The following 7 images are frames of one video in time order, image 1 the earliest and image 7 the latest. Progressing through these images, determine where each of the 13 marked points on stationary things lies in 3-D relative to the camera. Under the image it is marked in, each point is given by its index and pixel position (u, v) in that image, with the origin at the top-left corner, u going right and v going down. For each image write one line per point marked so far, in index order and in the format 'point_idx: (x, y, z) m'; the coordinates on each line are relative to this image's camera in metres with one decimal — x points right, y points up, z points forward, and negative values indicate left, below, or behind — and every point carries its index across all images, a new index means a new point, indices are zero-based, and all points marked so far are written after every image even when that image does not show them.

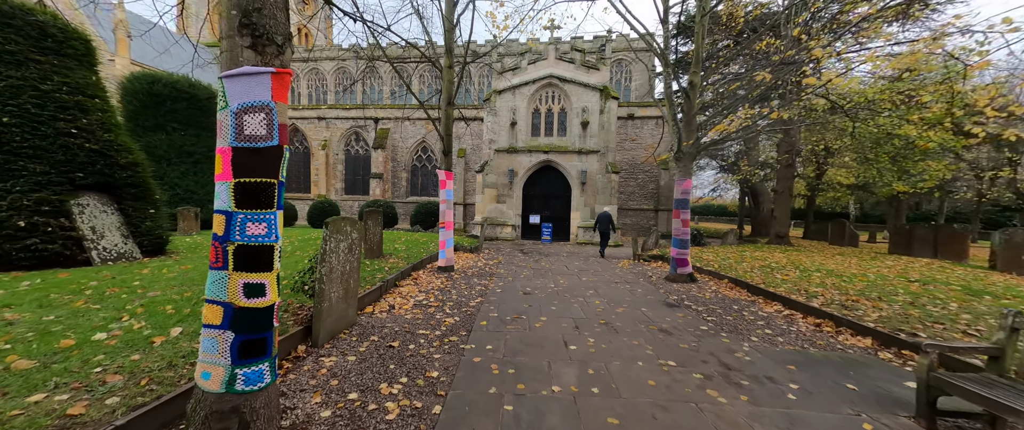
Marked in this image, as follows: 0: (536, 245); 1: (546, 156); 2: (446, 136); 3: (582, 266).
0: (+0.9, -1.2, +13.4) m
1: (+1.4, +2.5, +14.5) m
2: (-1.4, +1.7, +7.4) m
3: (+1.8, -1.3, +9.0) m
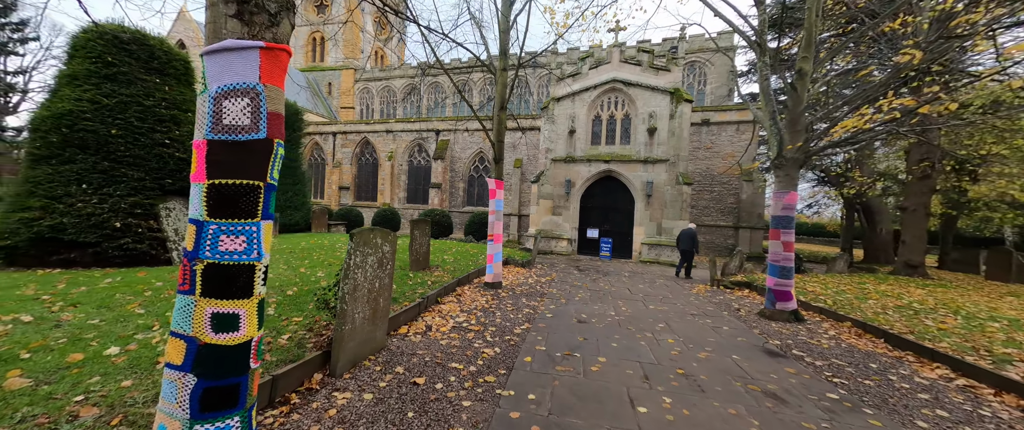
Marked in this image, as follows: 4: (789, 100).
0: (+2.9, -1.7, +12.3) m
1: (+3.7, +2.0, +13.5) m
2: (-0.3, +1.4, +6.9) m
3: (+3.1, -1.7, +7.8) m
4: (+4.3, +1.8, +5.3) m
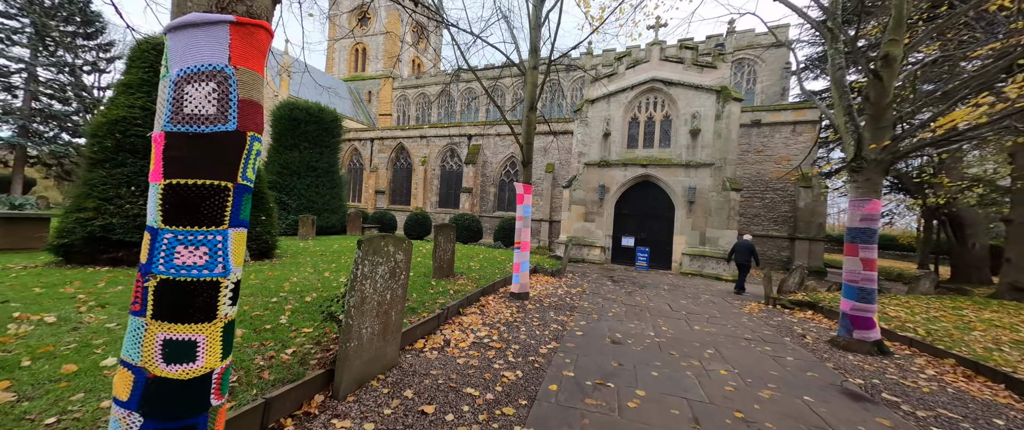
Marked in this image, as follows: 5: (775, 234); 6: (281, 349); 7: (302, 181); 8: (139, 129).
0: (+4.0, -1.9, +11.6) m
1: (+4.9, +1.7, +12.7) m
2: (+0.3, +1.3, +6.5) m
3: (+3.7, -1.9, +7.1) m
4: (+4.7, +1.6, +4.5) m
5: (+11.7, -0.9, +15.2) m
6: (-1.9, -1.1, +2.8) m
7: (-8.7, +1.4, +14.3) m
8: (-6.5, +1.5, +5.9) m
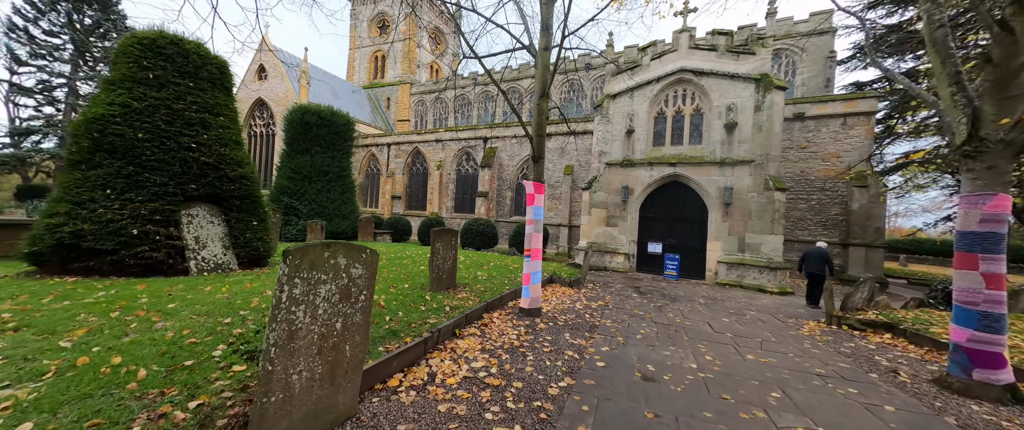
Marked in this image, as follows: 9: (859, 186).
0: (+4.4, -2.0, +10.4) m
1: (+5.4, +1.6, +11.6) m
2: (+0.5, +1.3, +5.7) m
3: (+3.9, -1.9, +6.0) m
4: (+4.7, +1.6, +3.4) m
5: (+12.3, -1.0, +13.6) m
6: (-2.0, -1.1, +2.1) m
7: (-8.1, +1.2, +13.9) m
8: (-6.3, +1.4, +5.5) m
9: (+12.8, +1.1, +12.7) m
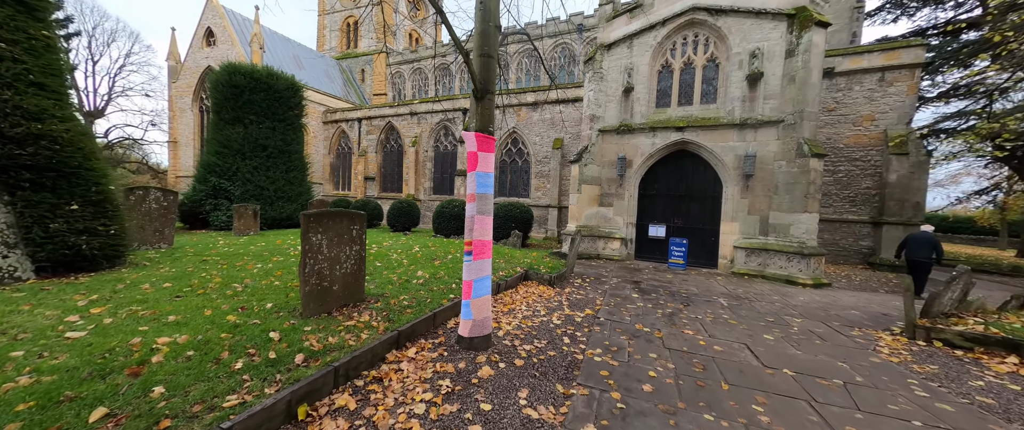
0: (+3.7, -1.4, +8.4) m
1: (+4.6, +2.2, +9.4) m
2: (-0.2, +1.6, +3.5) m
3: (+3.2, -1.6, +4.0) m
4: (+4.0, +1.8, +1.2) m
5: (+11.5, -0.1, +11.7) m
6: (-2.6, -1.0, 0.0) m
7: (-8.9, +1.8, +11.6) m
8: (-7.1, +1.6, +3.2) m
9: (+12.0, +1.9, +10.7) m
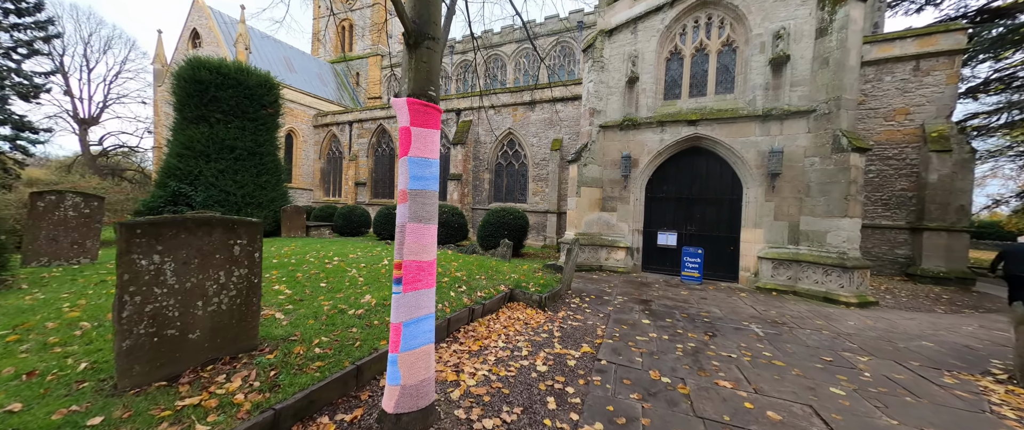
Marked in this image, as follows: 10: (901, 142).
0: (+3.4, -1.6, +7.2) m
1: (+4.3, +2.1, +8.2) m
2: (-0.6, +1.5, +2.3) m
3: (+2.9, -1.6, +2.7) m
4: (+3.7, +1.9, 0.0) m
5: (+11.3, -0.3, +10.4) m
6: (-2.9, -1.0, -1.2) m
7: (-9.2, +1.5, +10.5) m
8: (-7.4, +1.5, +2.1) m
9: (+11.7, +1.8, +9.4) m
10: (+11.7, +2.2, +10.3) m
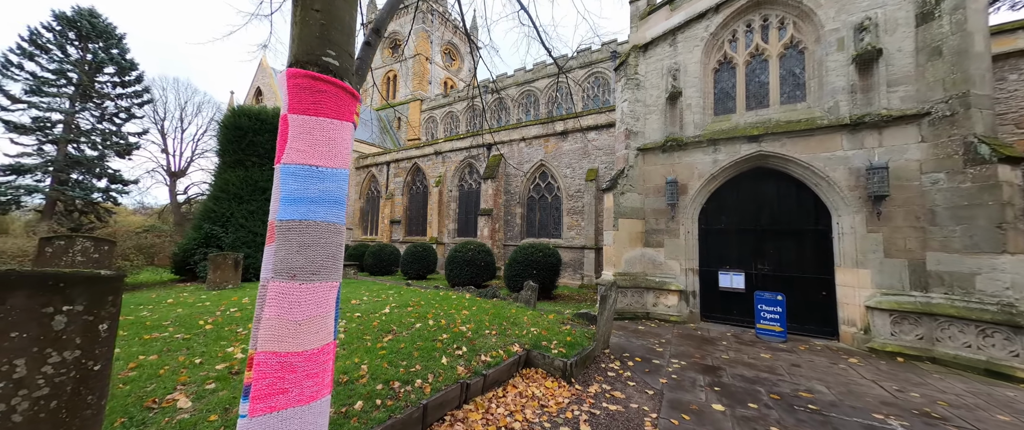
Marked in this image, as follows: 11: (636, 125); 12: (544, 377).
0: (+3.8, -2.2, +5.5) m
1: (+4.8, +1.4, +6.8) m
2: (-0.8, +1.3, +1.5) m
3: (+2.8, -1.8, +1.1) m
4: (+3.1, +2.0, -1.3) m
5: (+12.0, -1.0, +7.8) m
6: (-3.5, -0.9, -2.0) m
7: (-8.3, +0.2, +10.7) m
8: (-7.6, +1.2, +2.1) m
9: (+12.3, +1.1, +7.0) m
10: (+12.4, +1.4, +7.9) m
11: (+3.0, +2.1, +8.2) m
12: (+0.4, -1.9, +4.0) m
